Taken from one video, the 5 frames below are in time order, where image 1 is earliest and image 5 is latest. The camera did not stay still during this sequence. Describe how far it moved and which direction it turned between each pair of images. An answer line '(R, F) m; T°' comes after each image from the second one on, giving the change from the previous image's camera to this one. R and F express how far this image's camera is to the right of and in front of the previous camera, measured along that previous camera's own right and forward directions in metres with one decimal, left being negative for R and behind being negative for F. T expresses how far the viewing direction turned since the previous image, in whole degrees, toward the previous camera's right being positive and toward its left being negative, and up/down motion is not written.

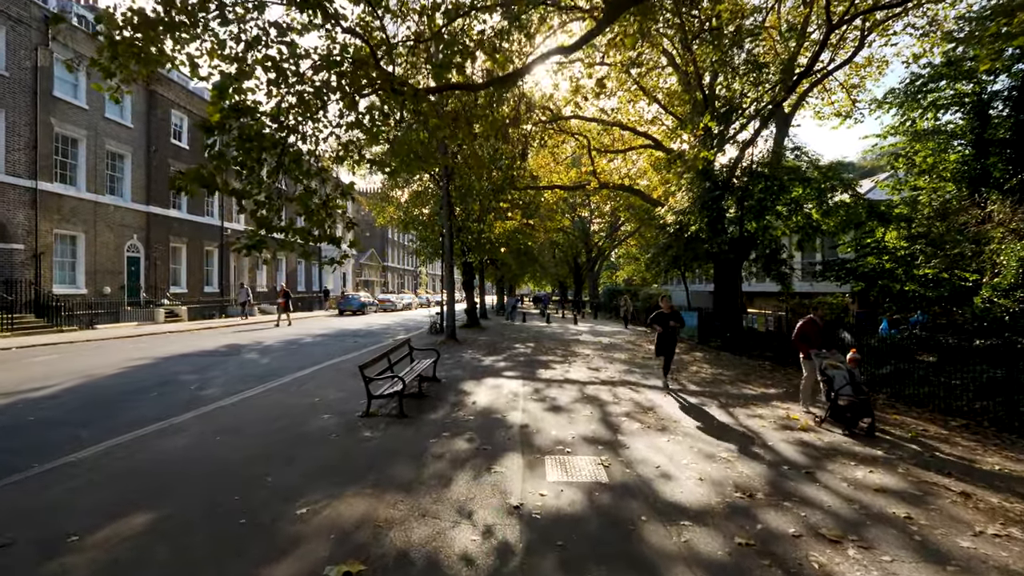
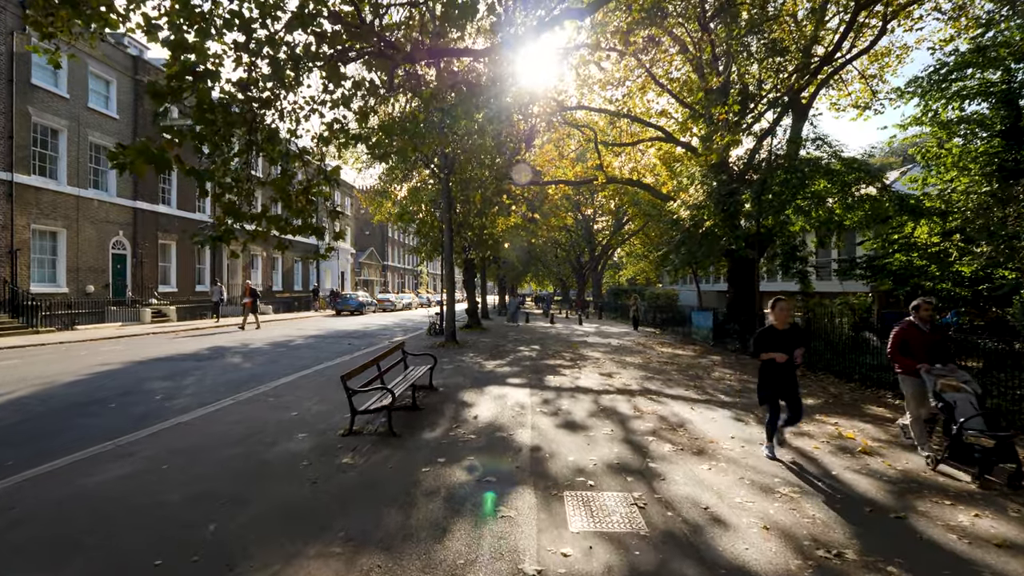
(-0.1, +0.9) m; 0°
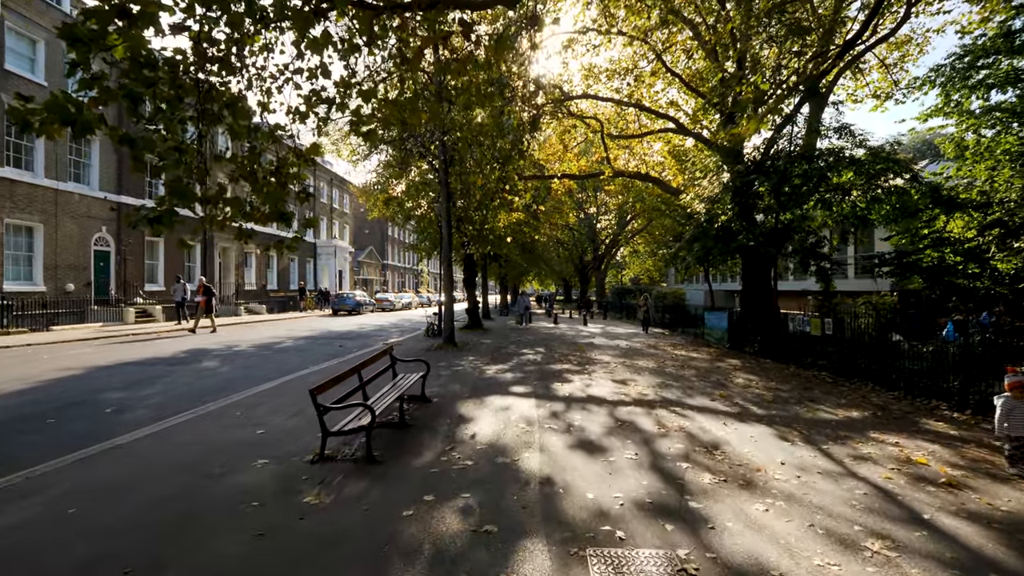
(0.0, +0.9) m; 0°
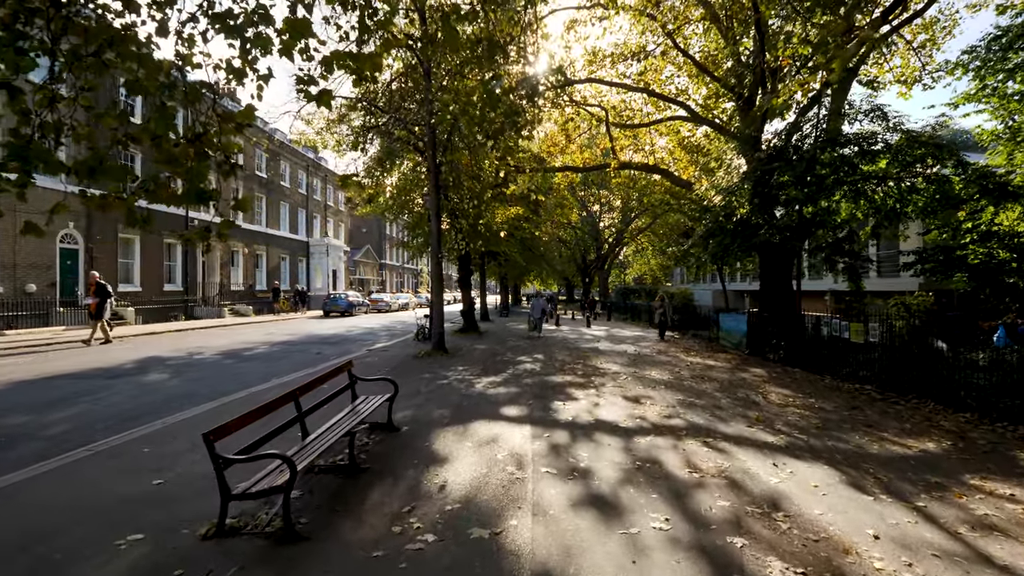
(+0.1, +1.3) m; 0°
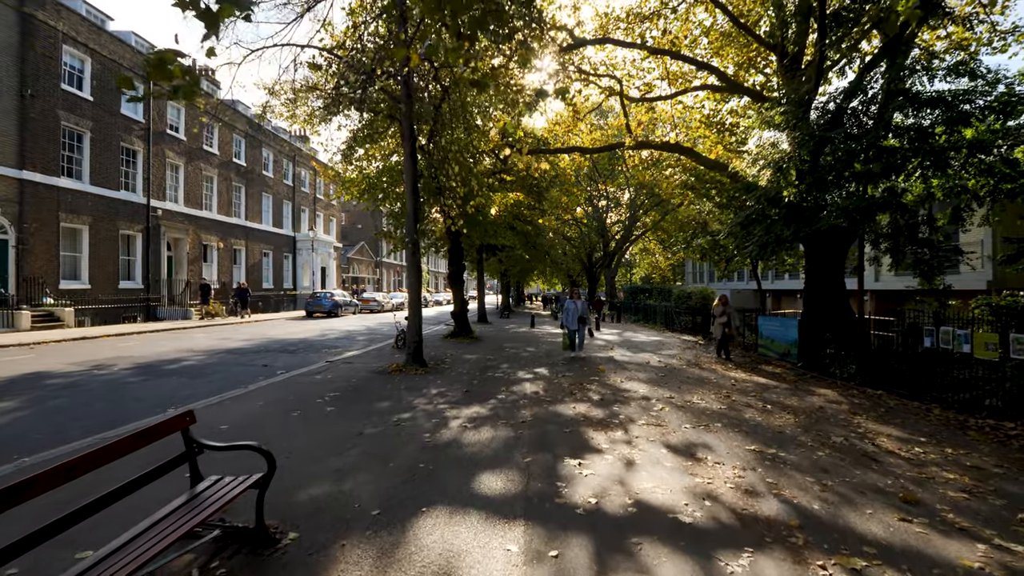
(+0.1, +2.4) m; 0°
